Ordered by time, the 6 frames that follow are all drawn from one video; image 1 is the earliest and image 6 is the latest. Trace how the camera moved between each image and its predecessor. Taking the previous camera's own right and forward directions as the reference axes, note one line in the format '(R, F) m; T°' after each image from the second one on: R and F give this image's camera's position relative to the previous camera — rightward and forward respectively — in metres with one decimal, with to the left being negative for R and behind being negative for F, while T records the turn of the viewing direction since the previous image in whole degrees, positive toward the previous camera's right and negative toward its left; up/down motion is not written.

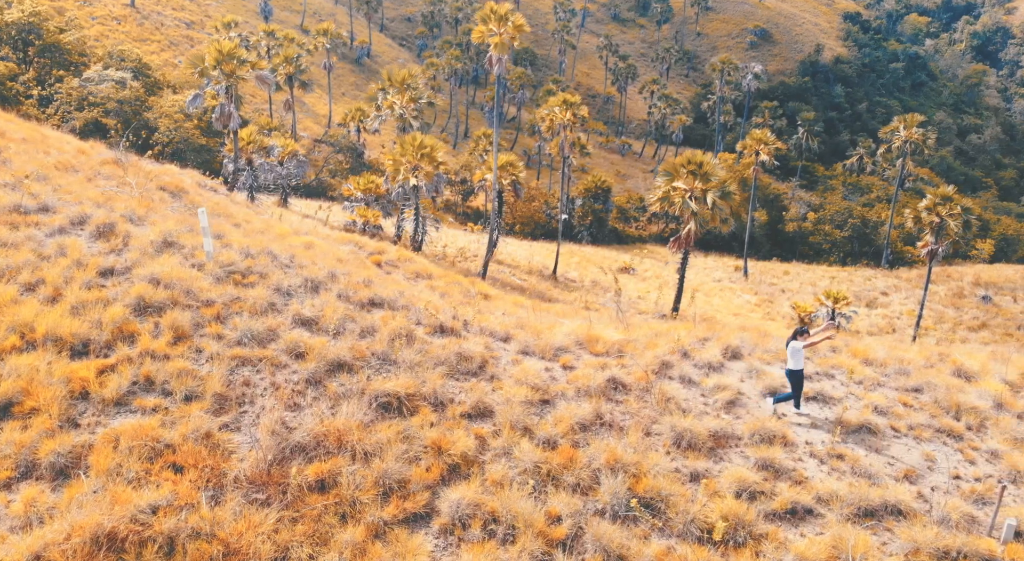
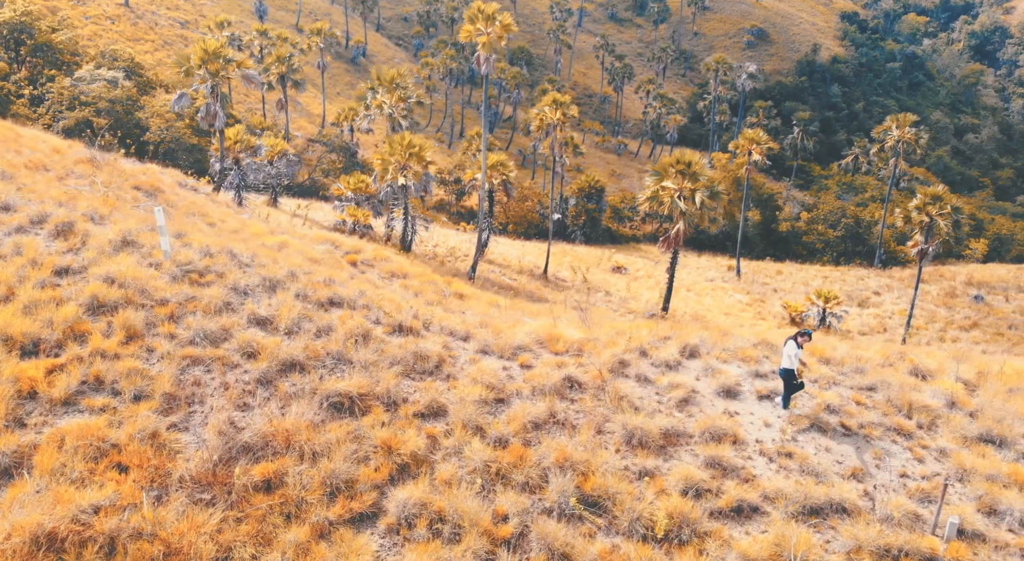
(+0.9, 0.0) m; 0°
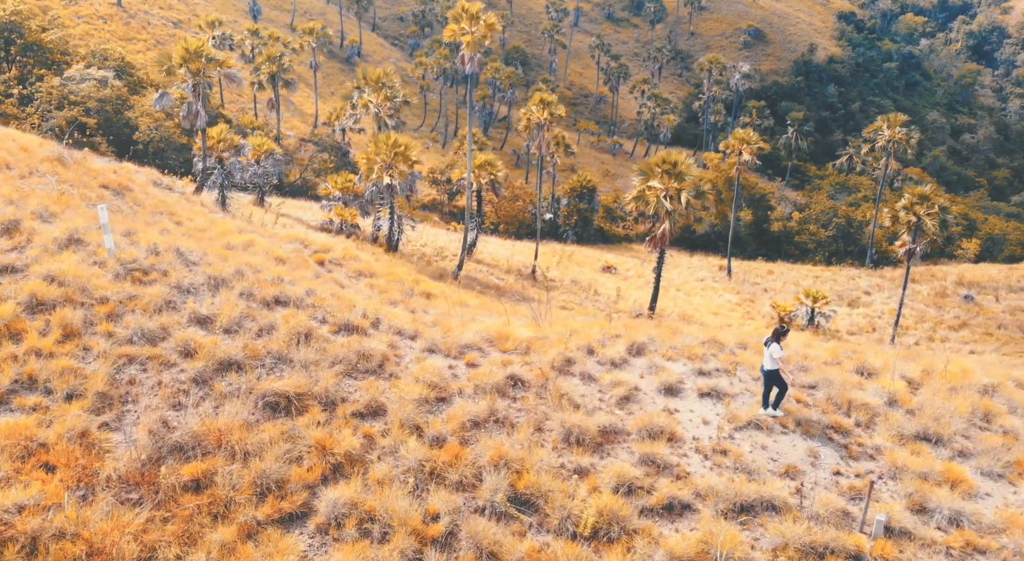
(+1.1, +0.1) m; +1°
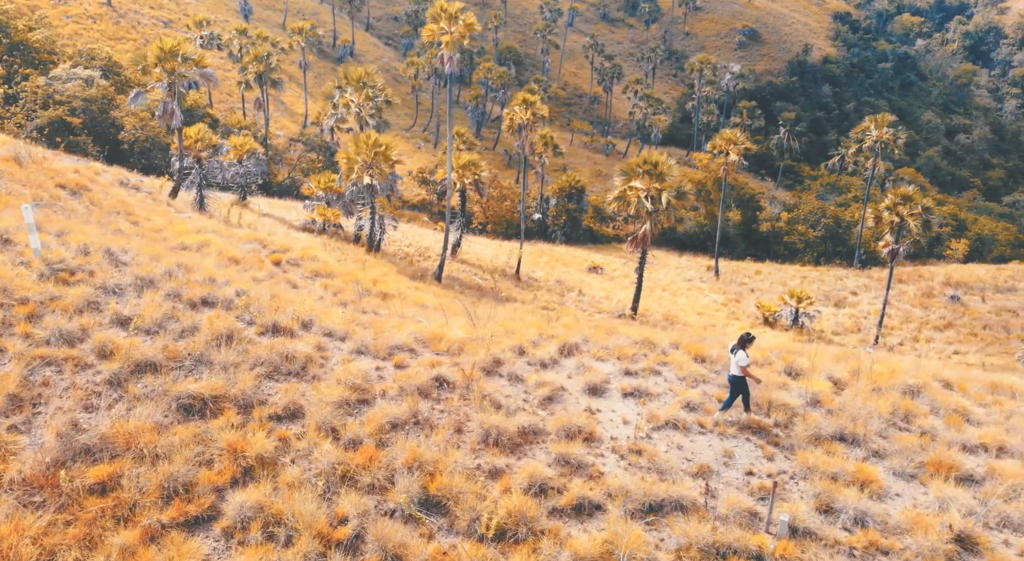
(+1.4, +0.1) m; +1°
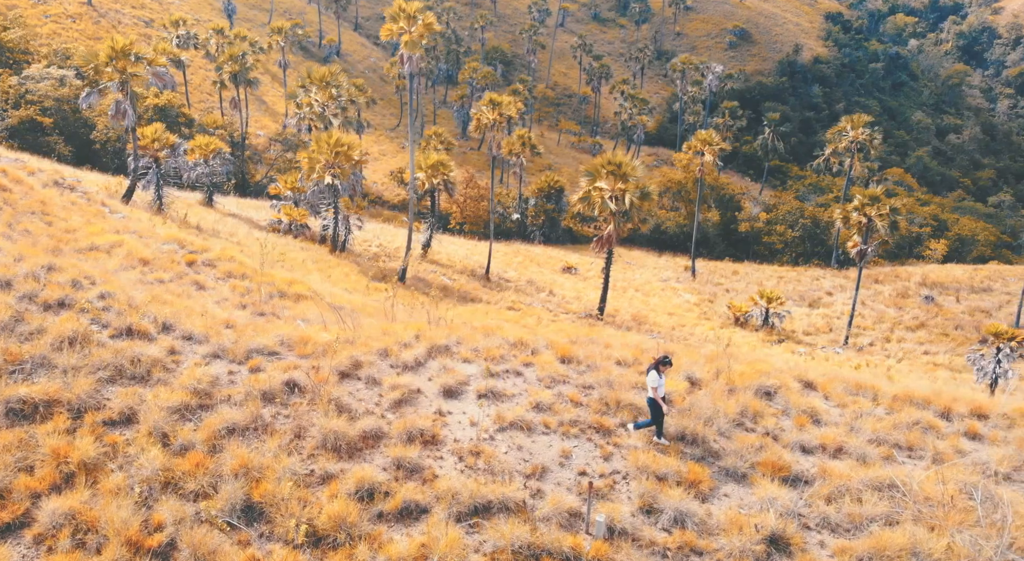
(+2.8, +0.1) m; +2°
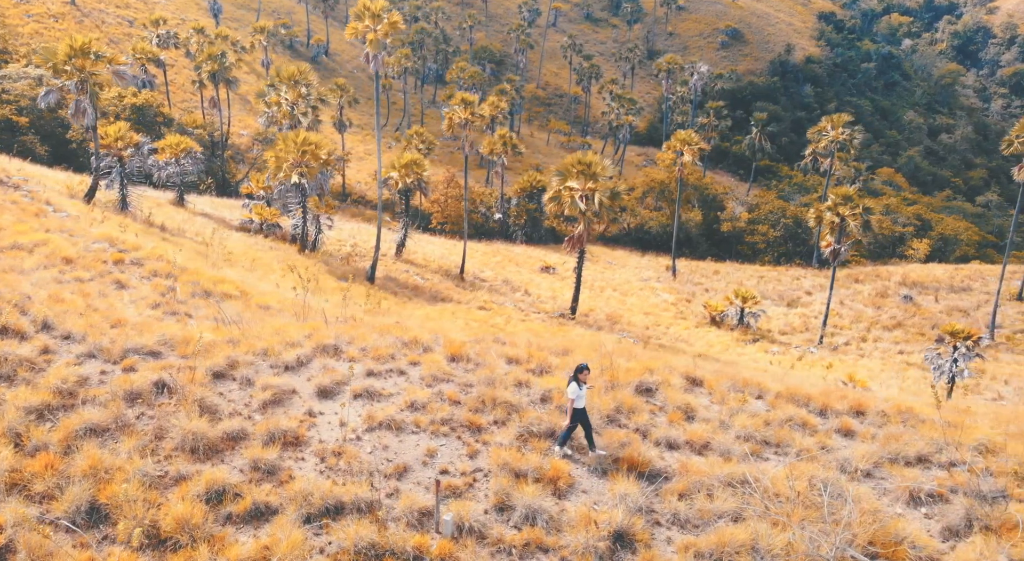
(+2.4, 0.0) m; +1°
